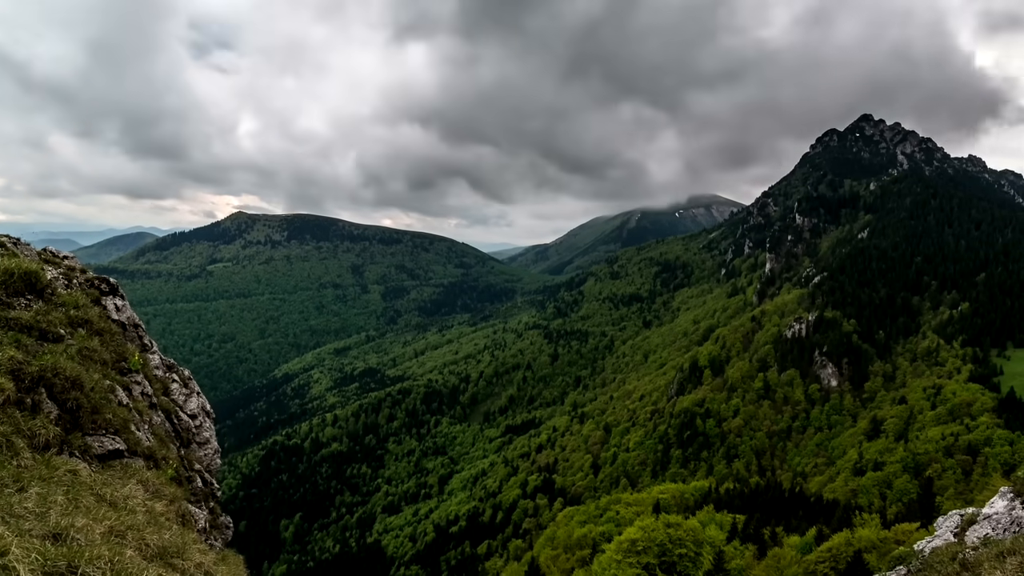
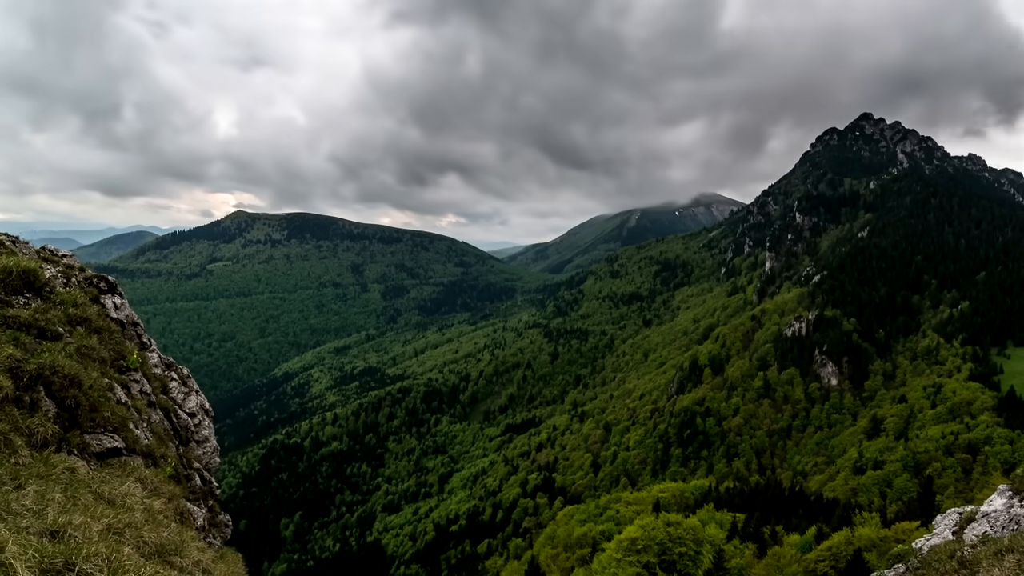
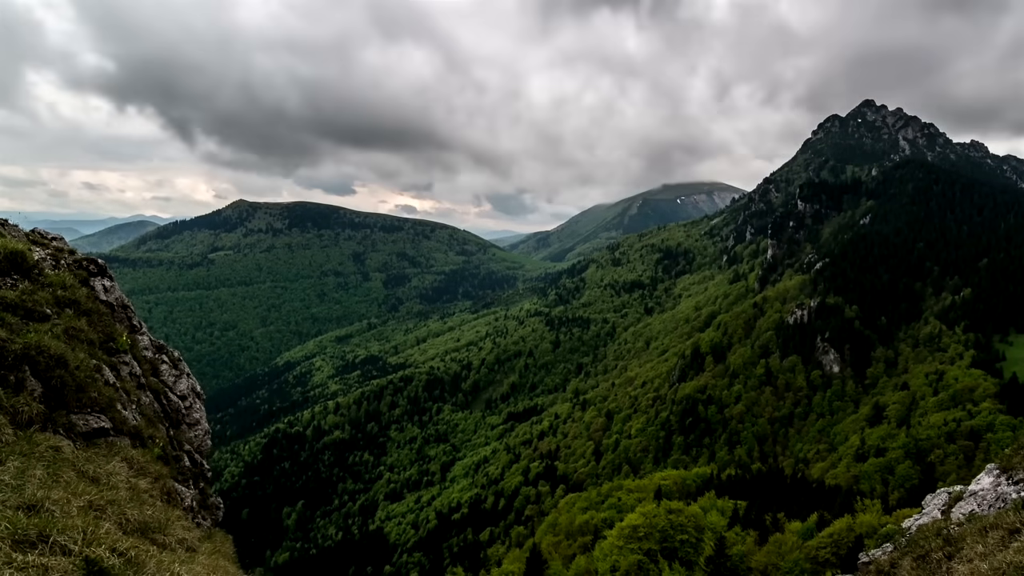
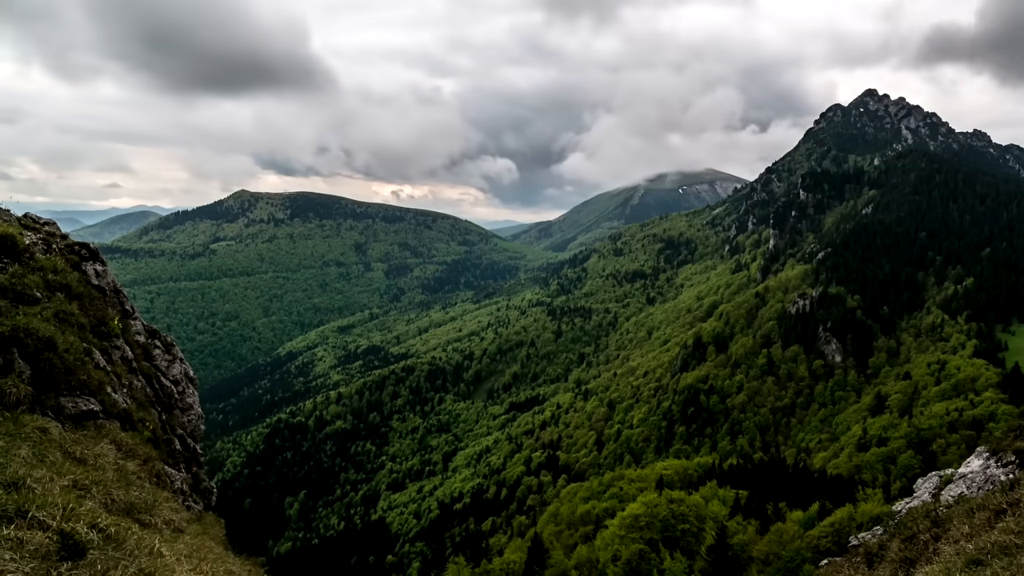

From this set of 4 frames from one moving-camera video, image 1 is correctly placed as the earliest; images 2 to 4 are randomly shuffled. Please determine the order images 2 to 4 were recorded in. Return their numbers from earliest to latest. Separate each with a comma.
2, 3, 4
